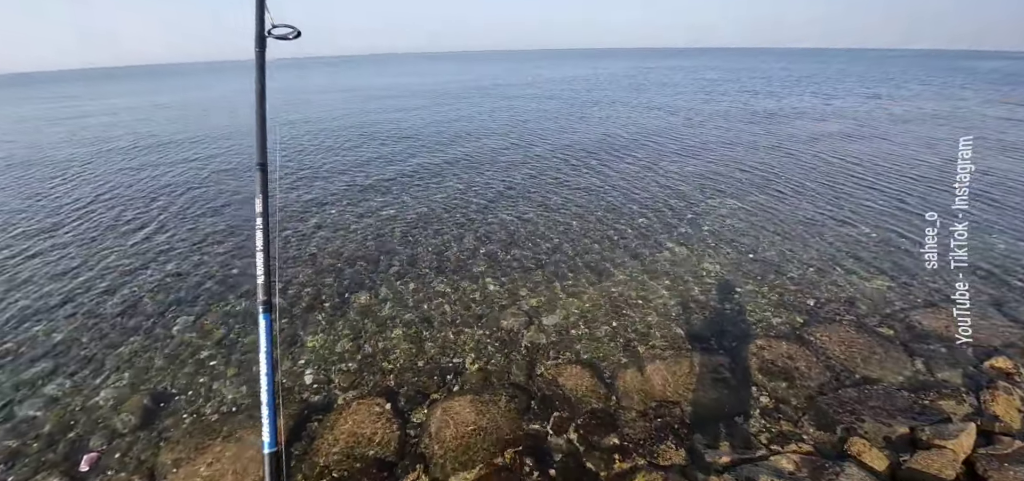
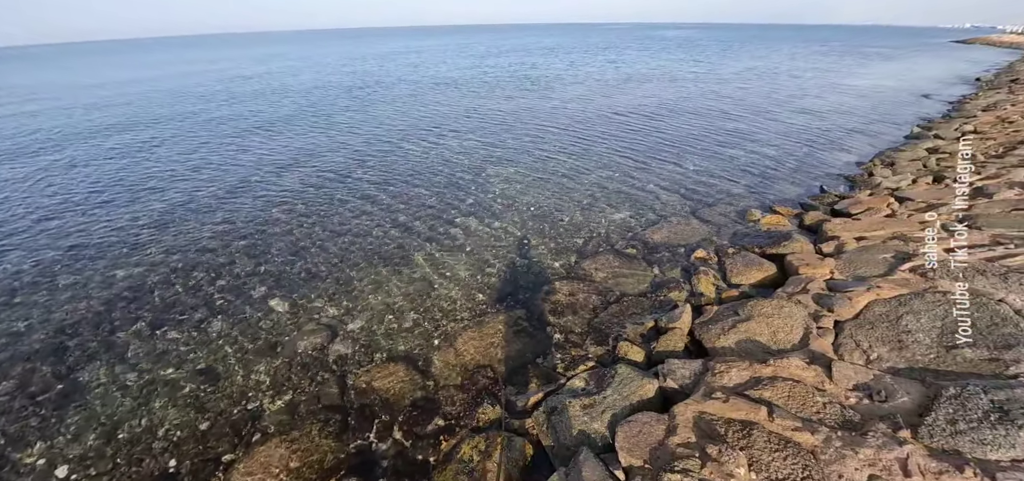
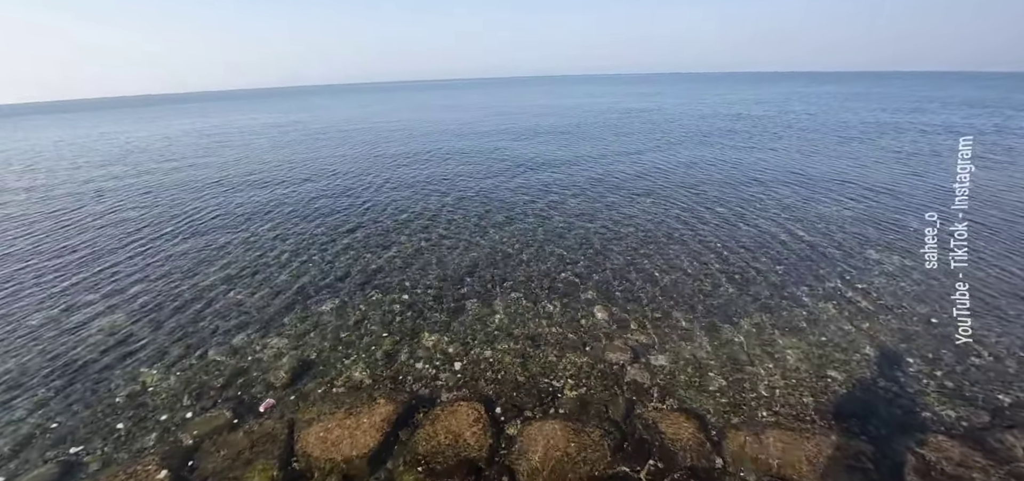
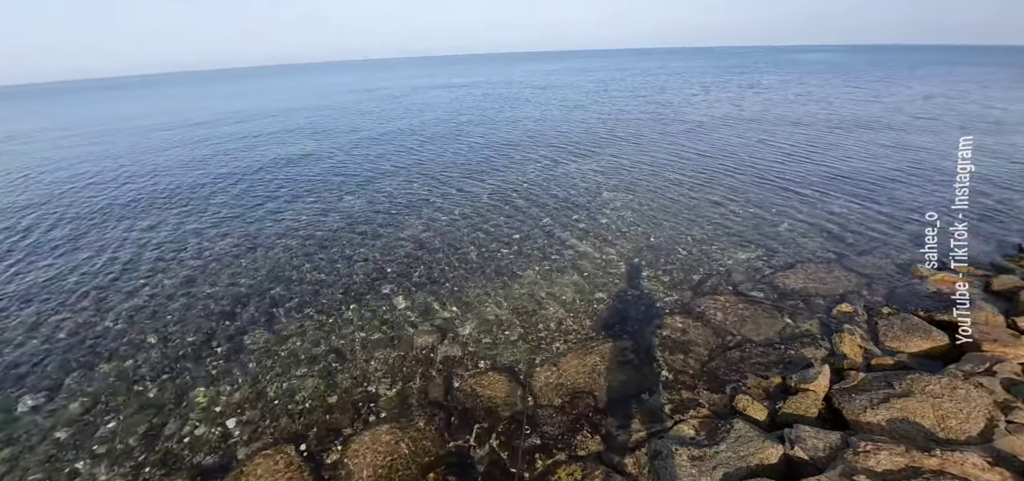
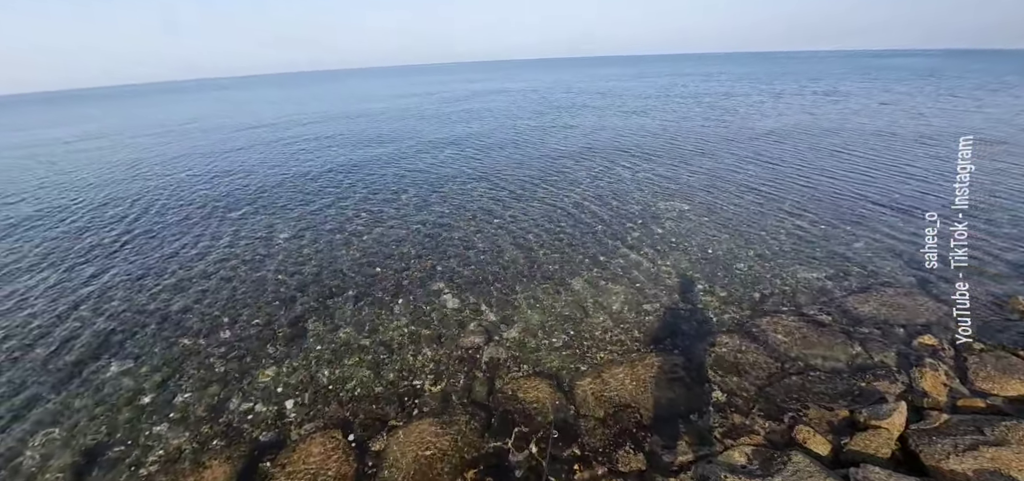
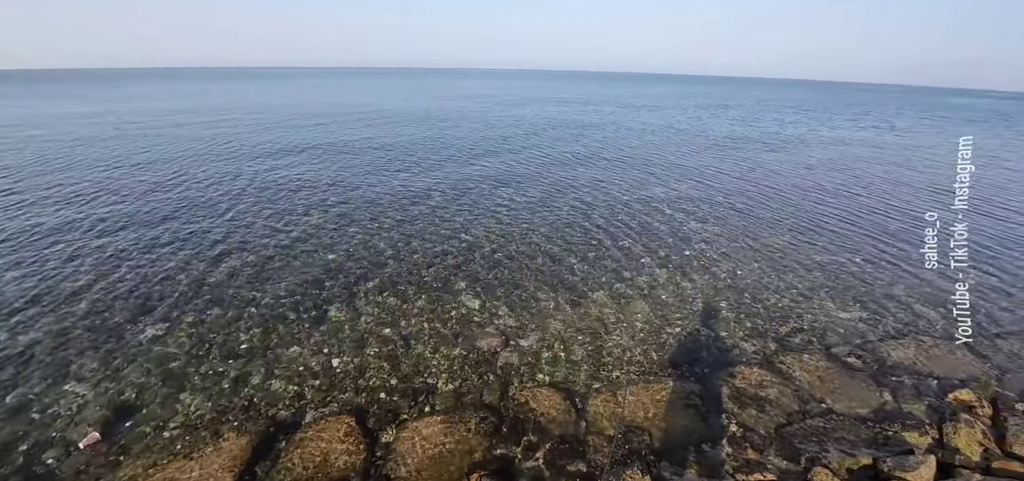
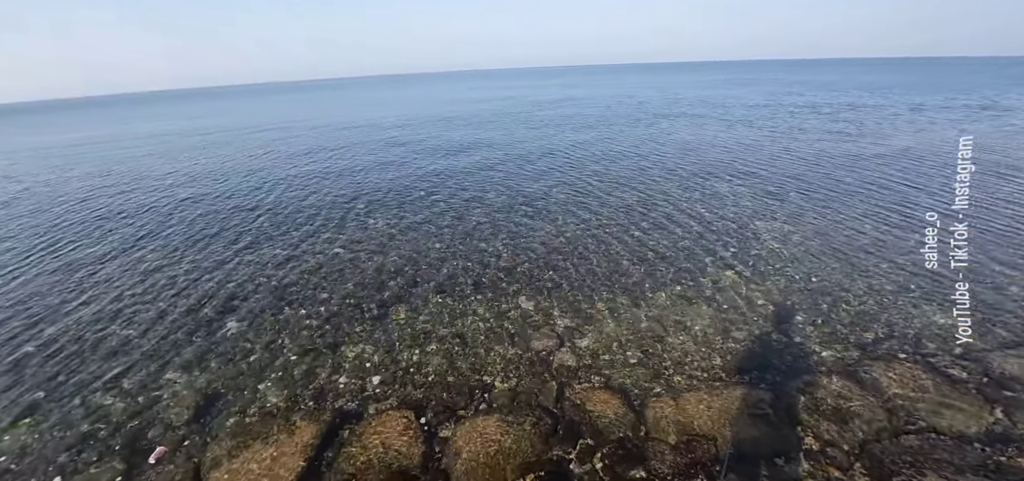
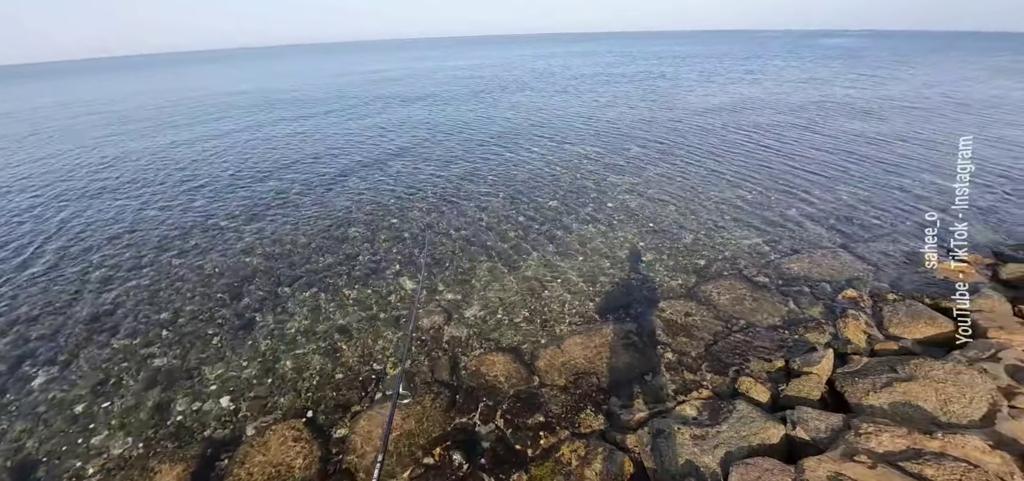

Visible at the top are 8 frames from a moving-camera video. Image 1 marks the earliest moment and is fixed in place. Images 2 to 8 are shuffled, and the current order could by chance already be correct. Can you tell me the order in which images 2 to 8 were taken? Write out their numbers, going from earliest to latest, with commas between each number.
8, 2, 4, 5, 7, 3, 6
